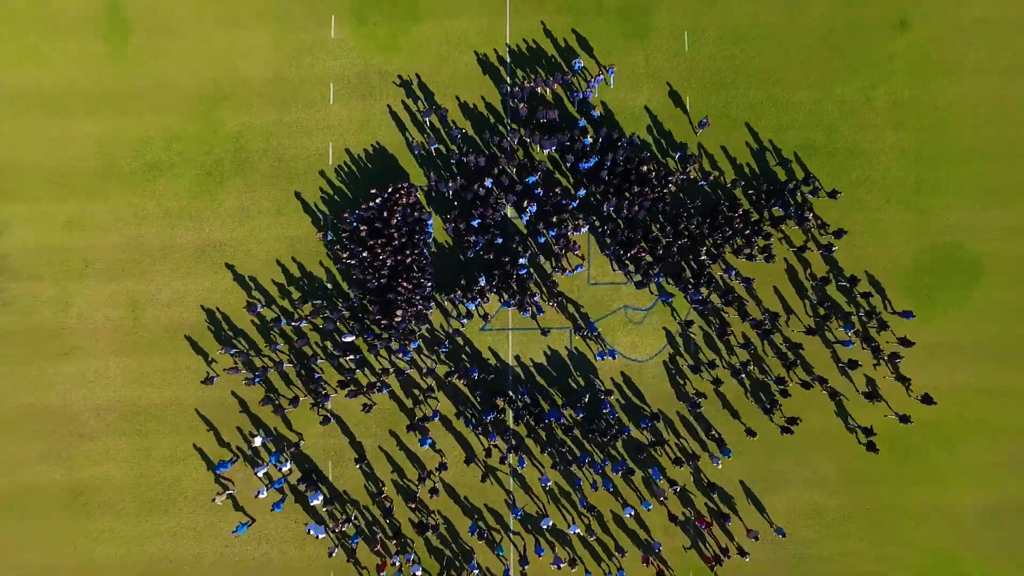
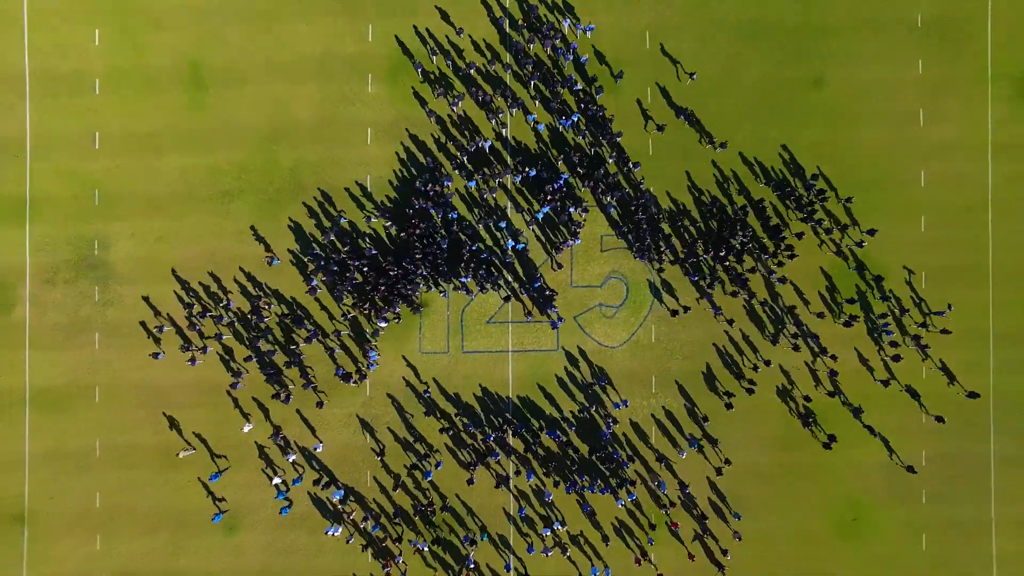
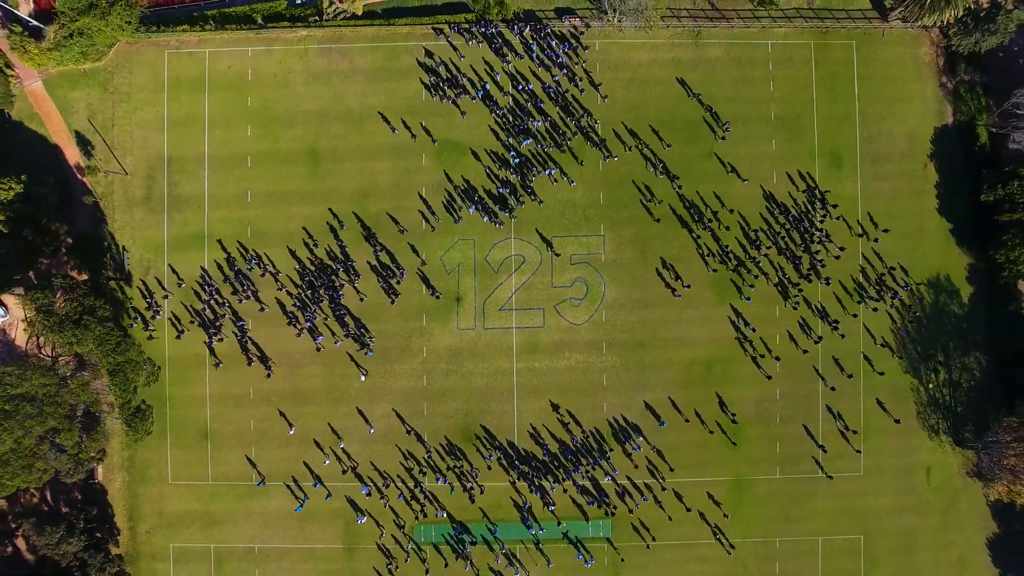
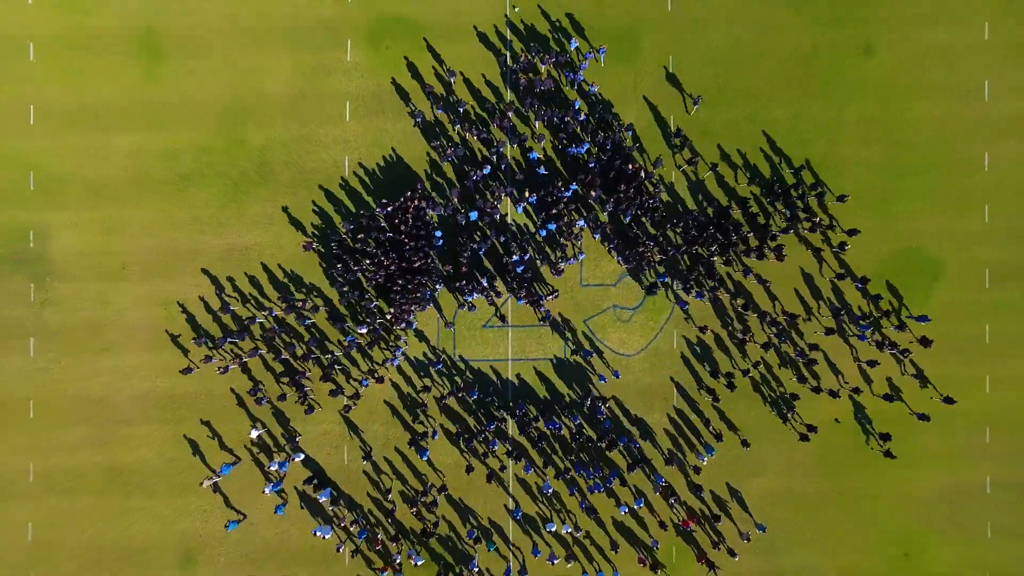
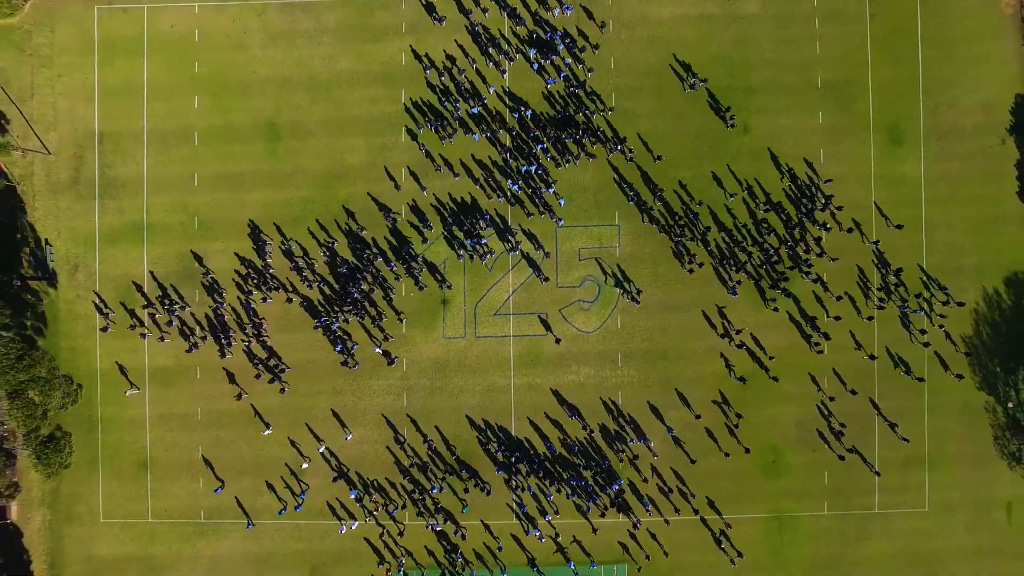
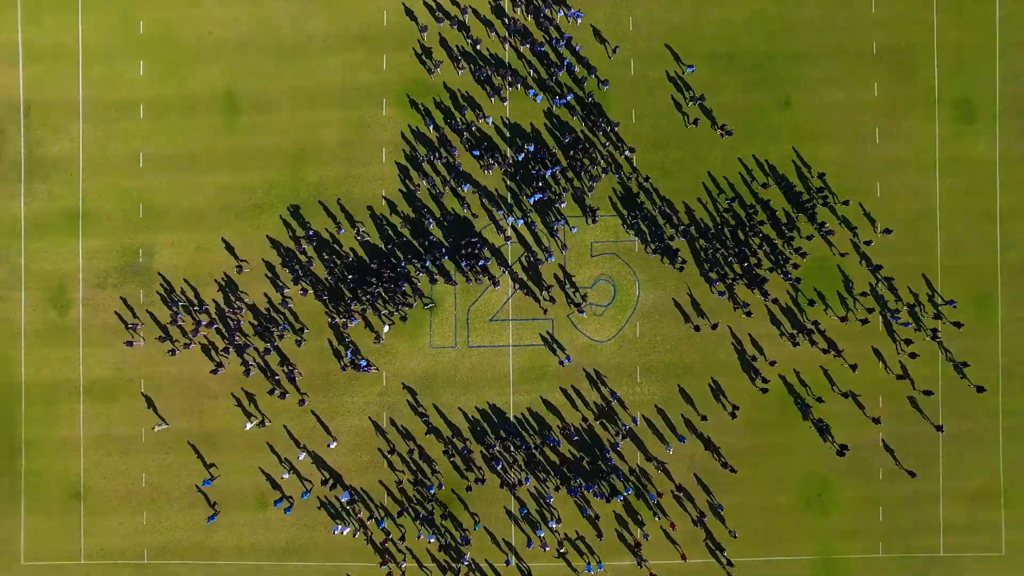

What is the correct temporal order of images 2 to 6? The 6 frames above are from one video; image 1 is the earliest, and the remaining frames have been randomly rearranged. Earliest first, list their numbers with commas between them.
4, 2, 6, 5, 3
